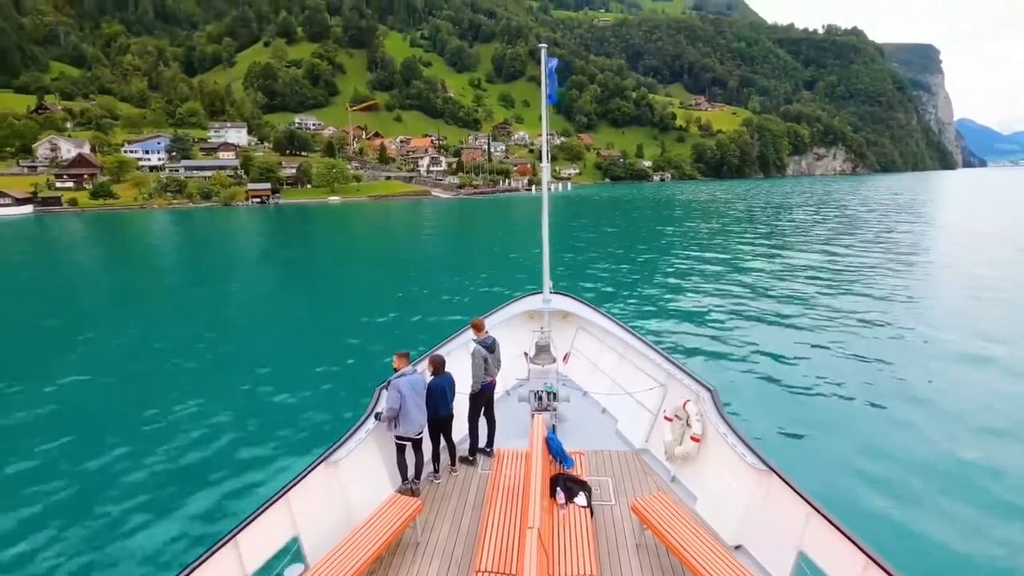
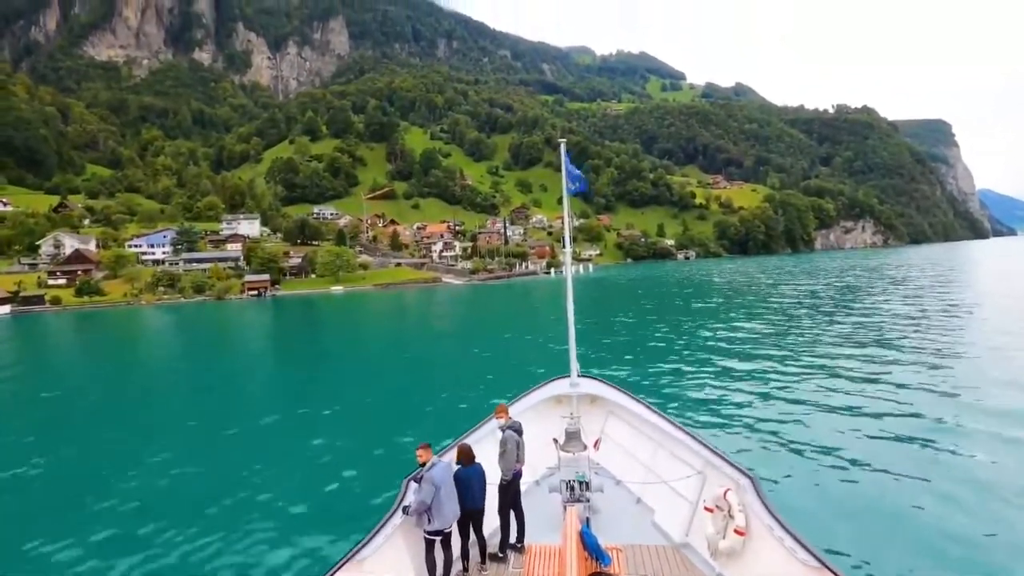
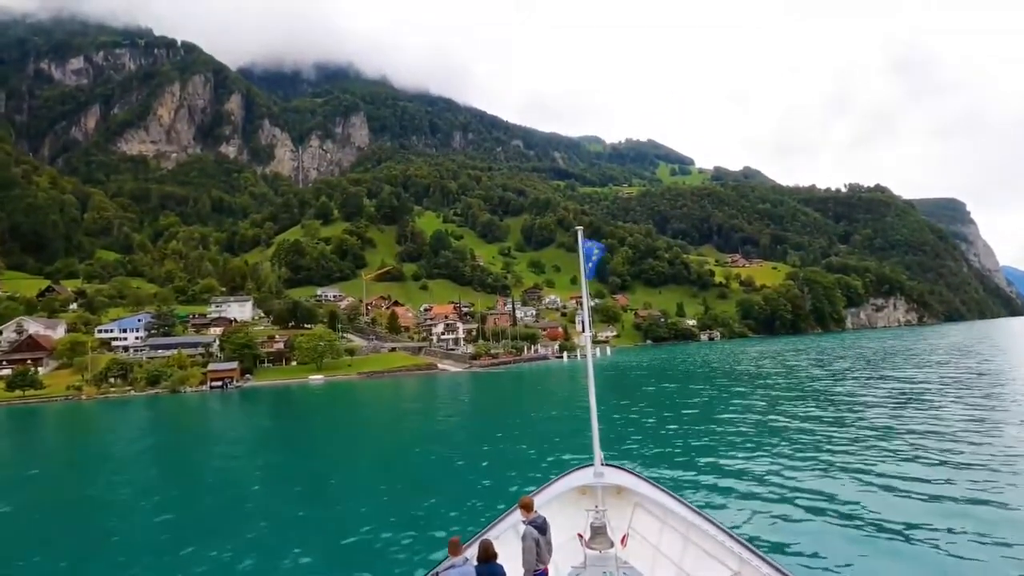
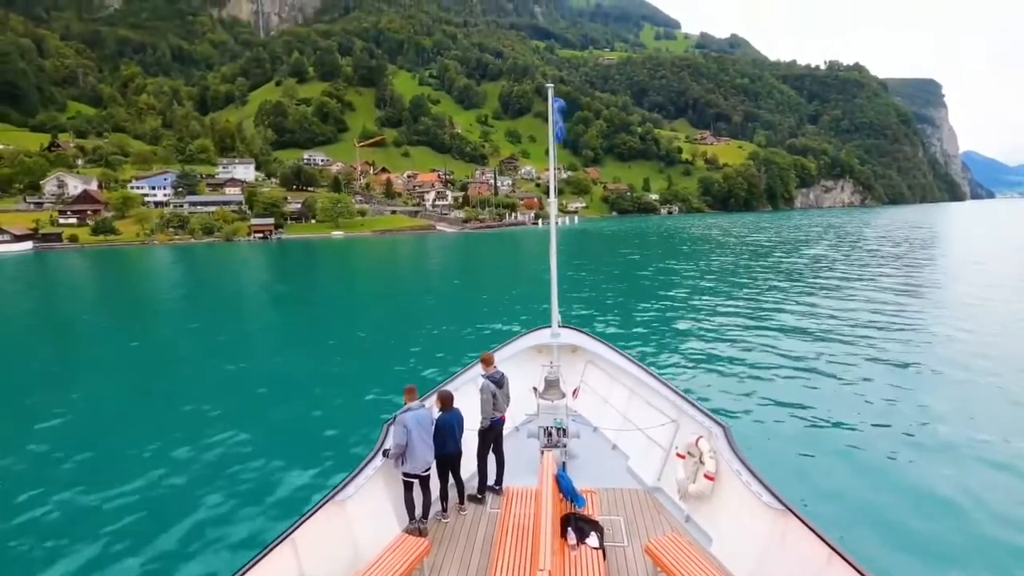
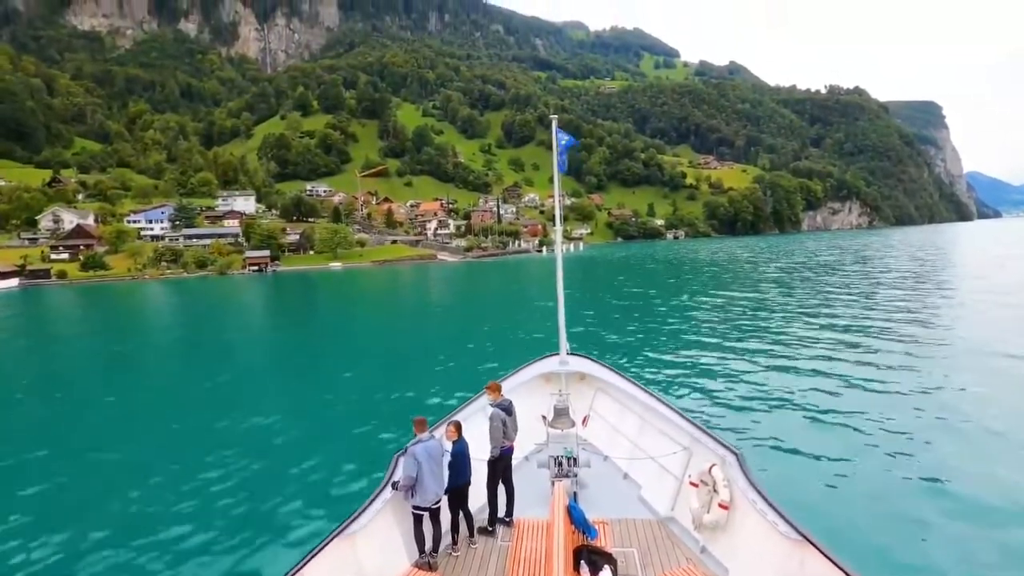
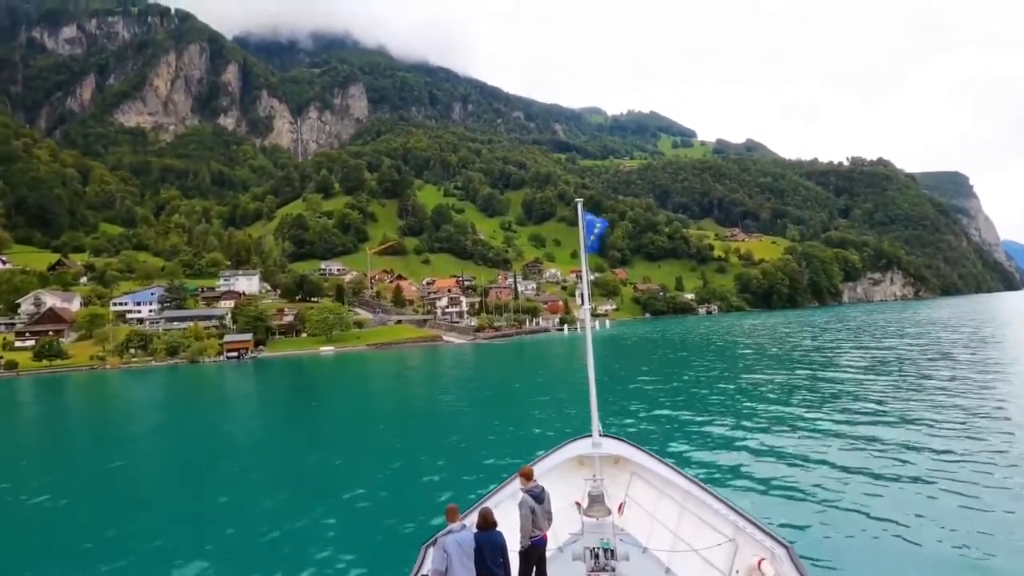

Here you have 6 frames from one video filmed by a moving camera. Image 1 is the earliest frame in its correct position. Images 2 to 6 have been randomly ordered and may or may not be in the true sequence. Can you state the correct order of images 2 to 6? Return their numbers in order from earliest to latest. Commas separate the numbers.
4, 5, 2, 6, 3
